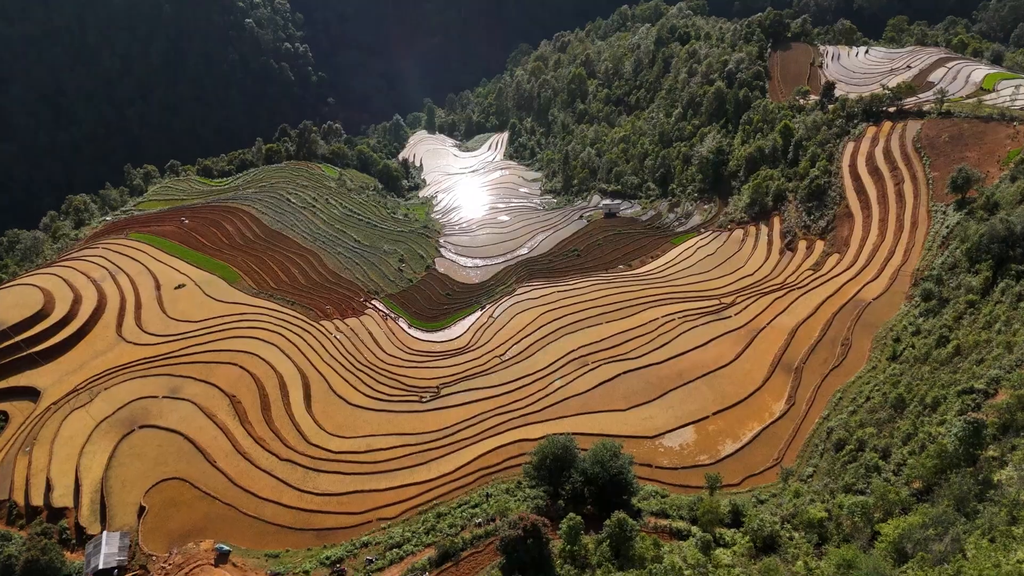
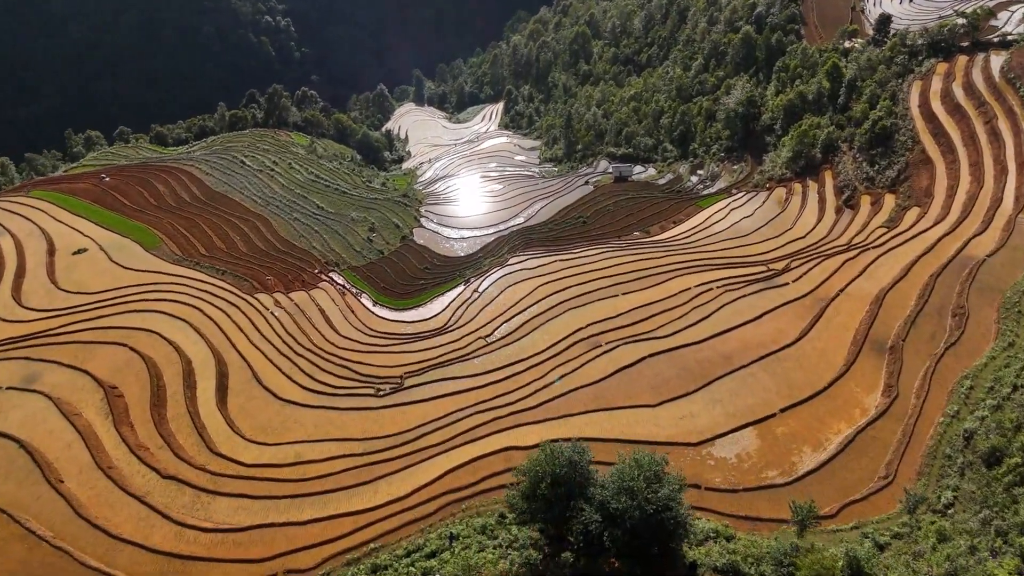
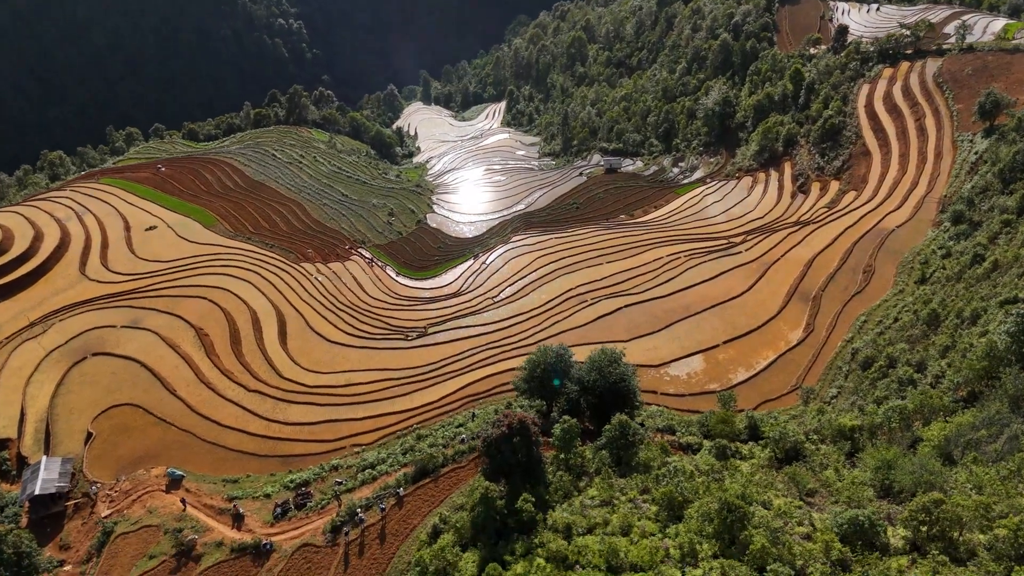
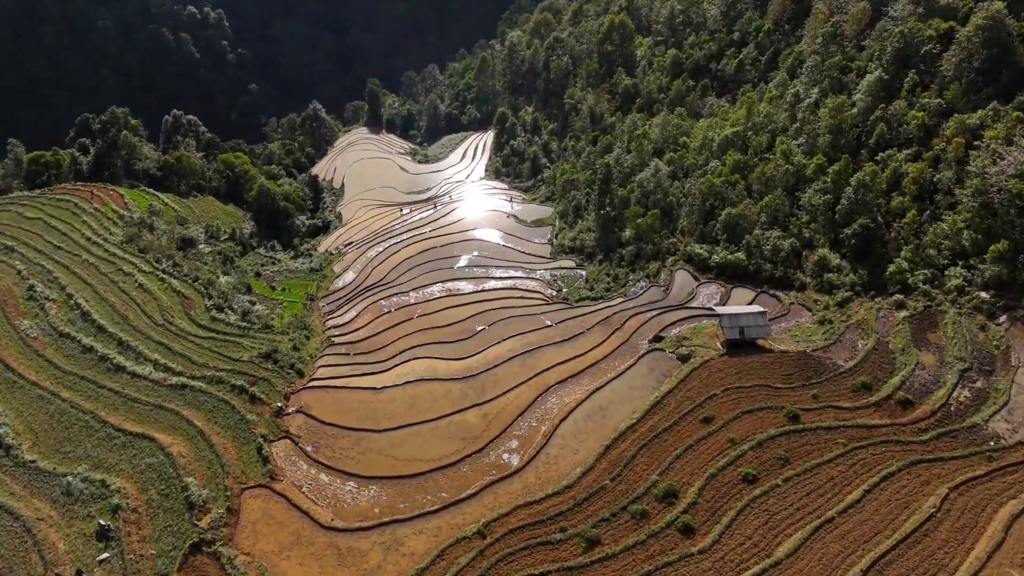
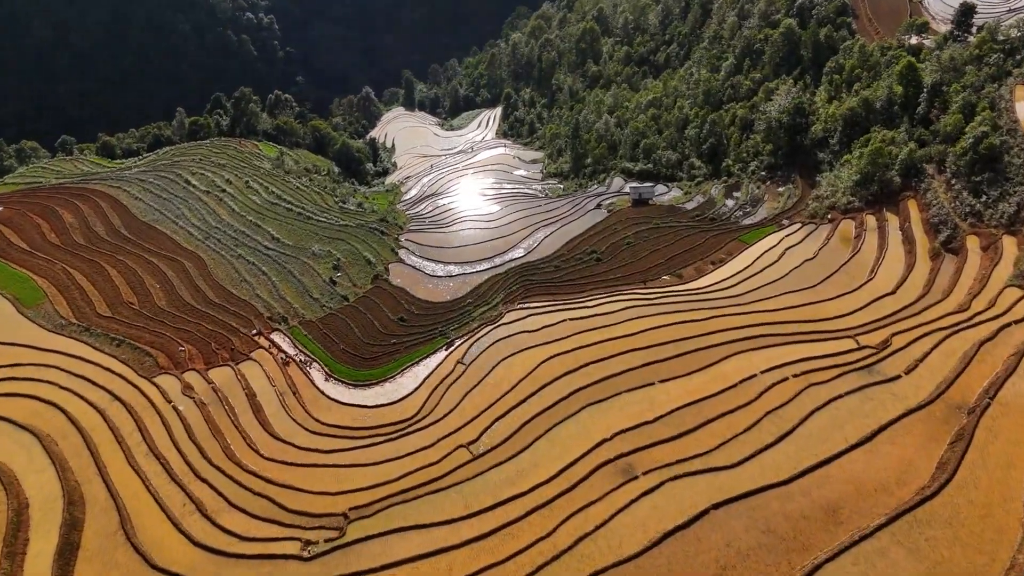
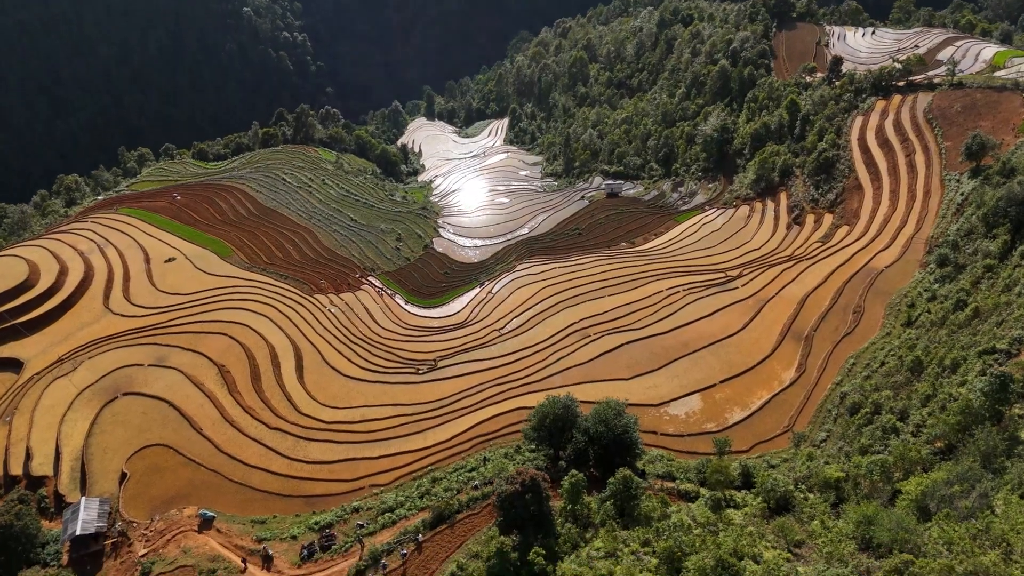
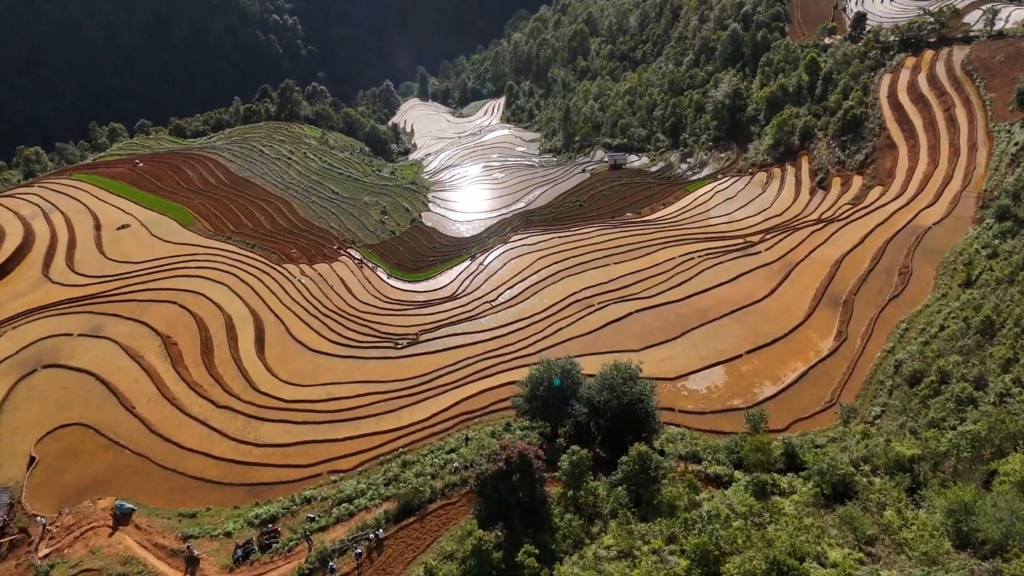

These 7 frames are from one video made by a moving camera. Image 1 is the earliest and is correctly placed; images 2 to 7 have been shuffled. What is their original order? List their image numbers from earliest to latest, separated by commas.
6, 3, 7, 2, 5, 4
